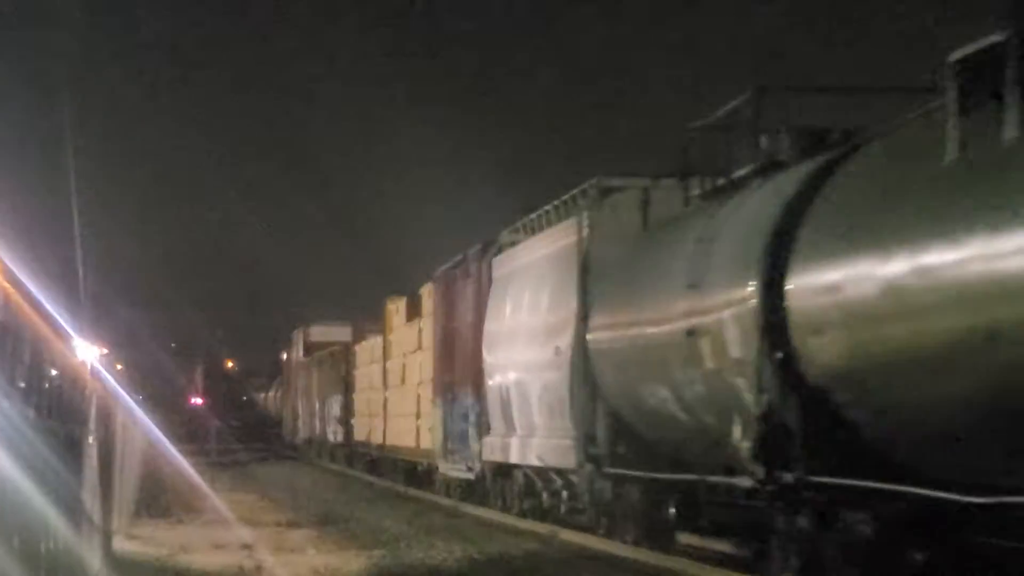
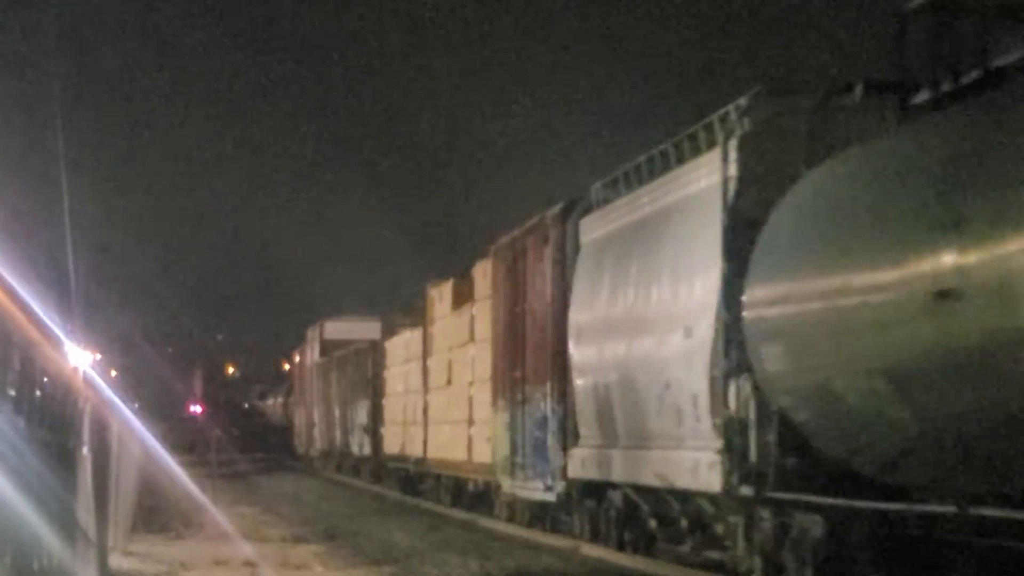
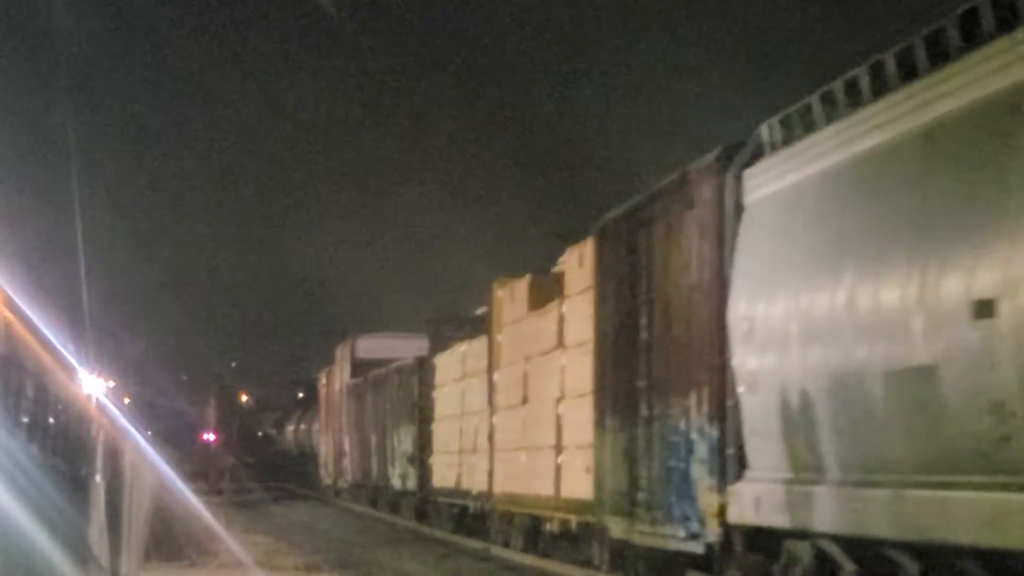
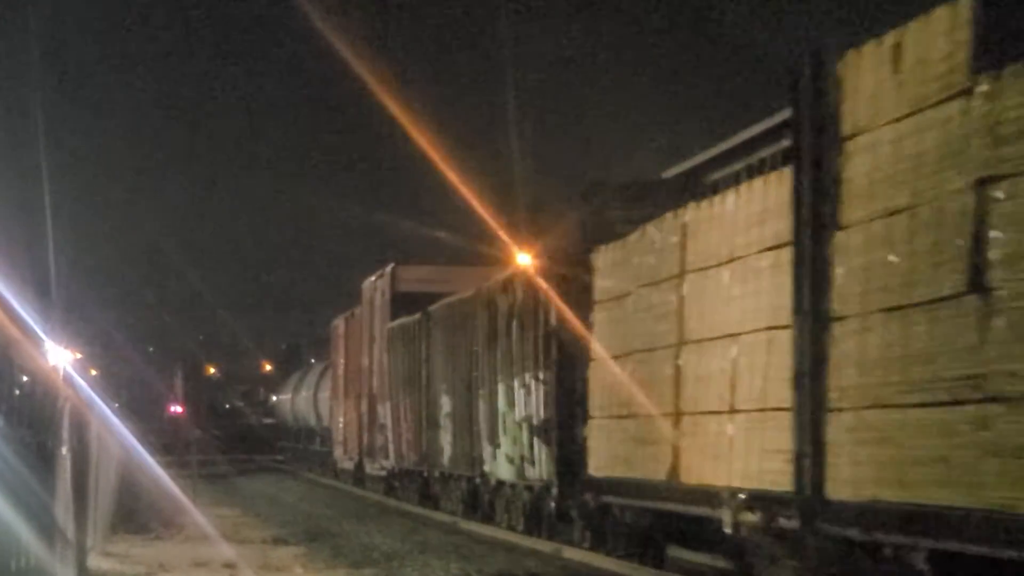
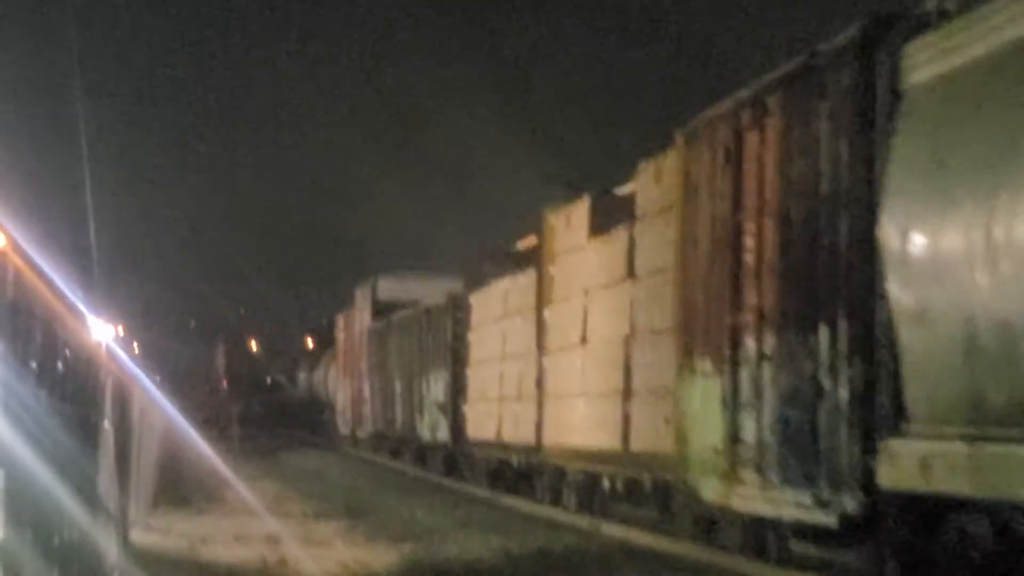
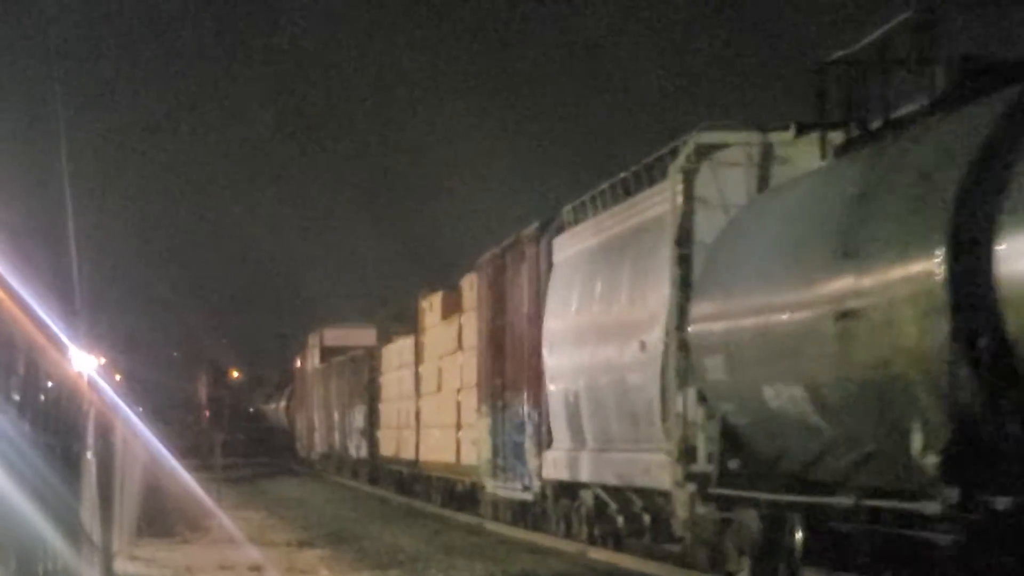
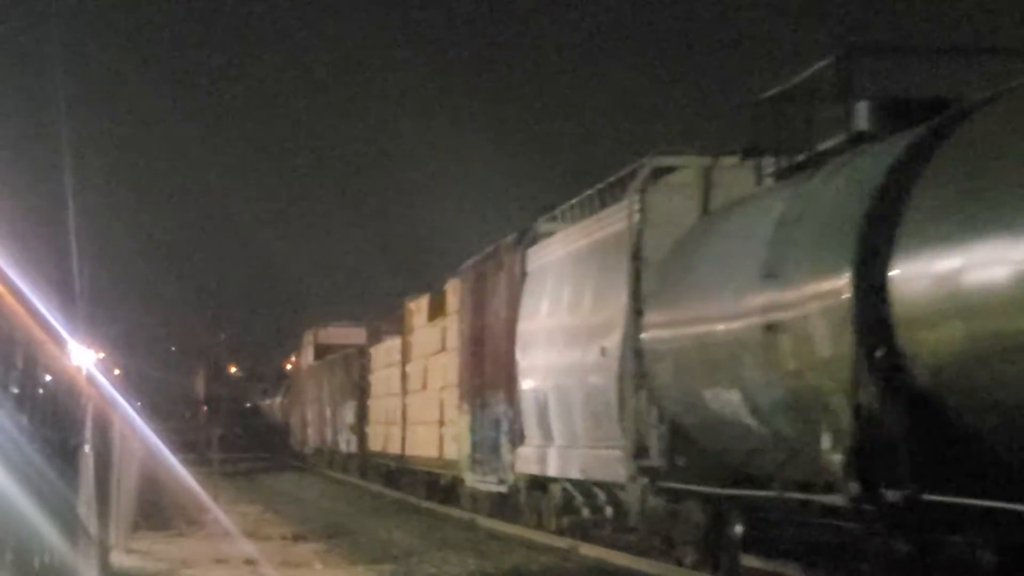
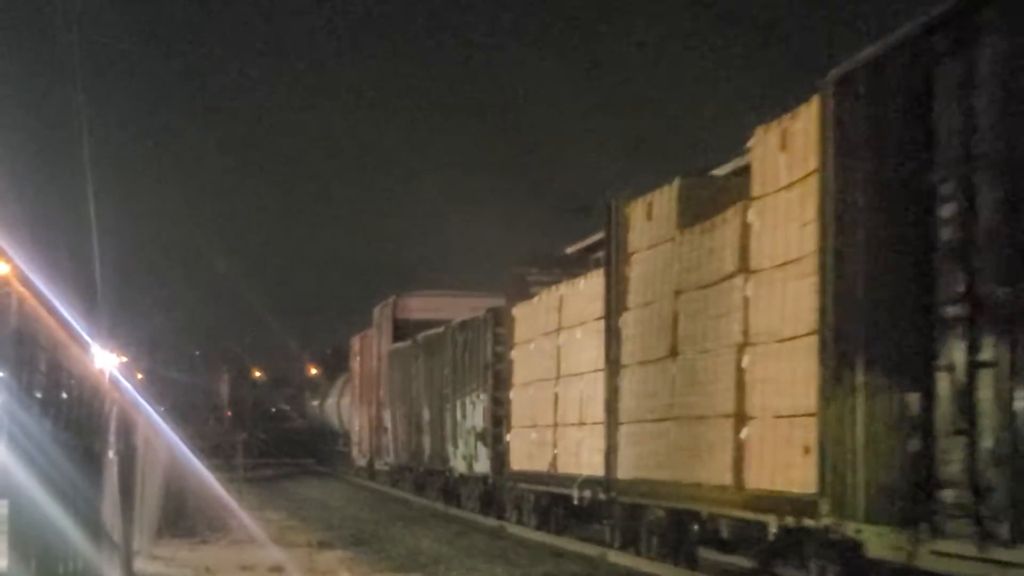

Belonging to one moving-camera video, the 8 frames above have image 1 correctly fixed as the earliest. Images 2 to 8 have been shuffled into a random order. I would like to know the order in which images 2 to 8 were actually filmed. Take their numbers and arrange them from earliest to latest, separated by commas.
7, 6, 2, 3, 5, 8, 4
